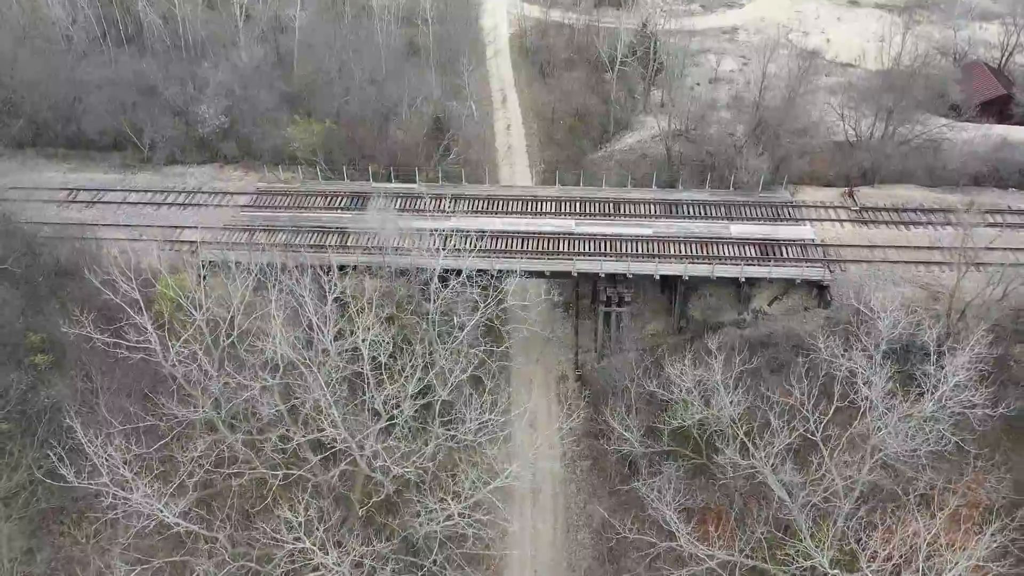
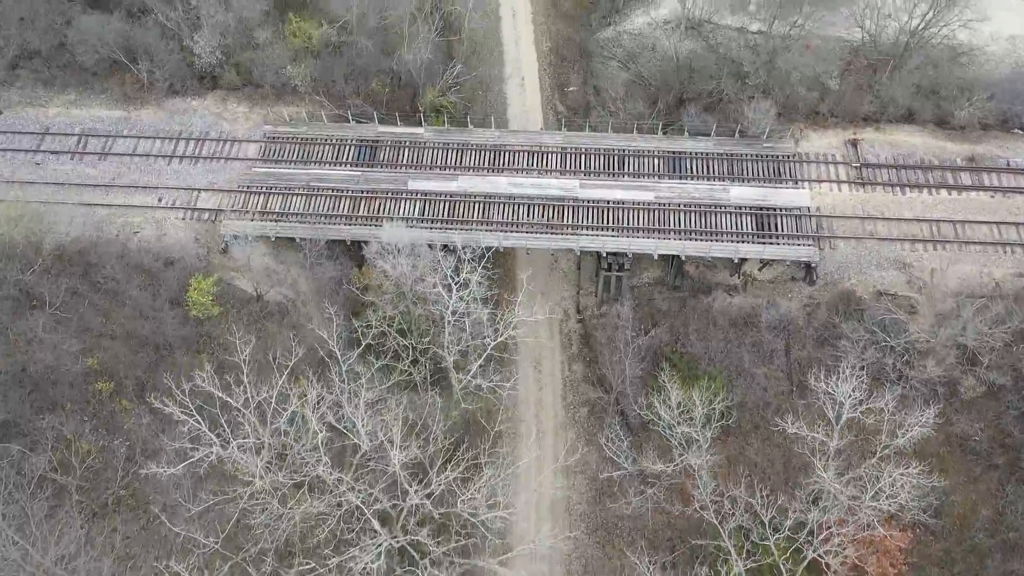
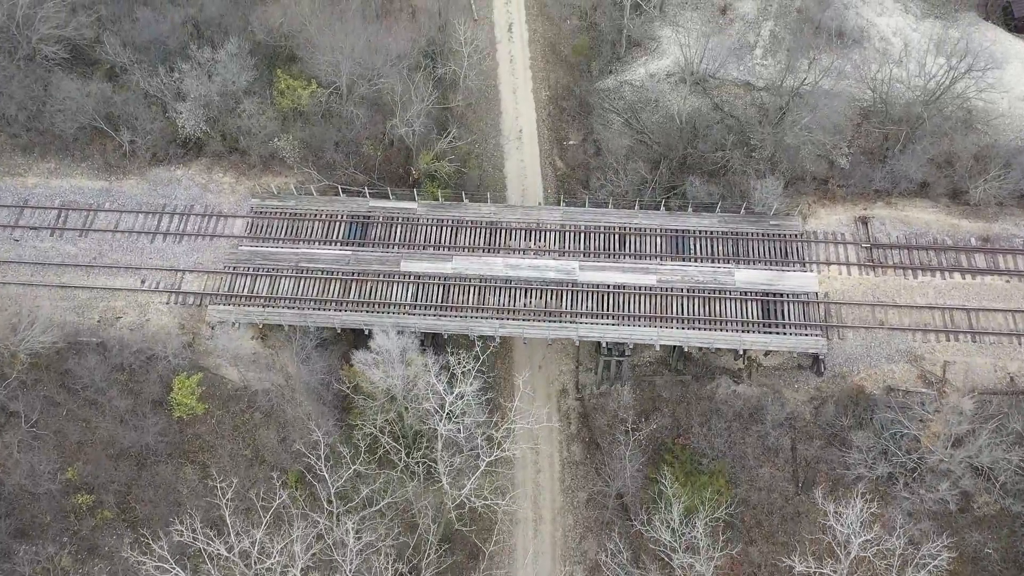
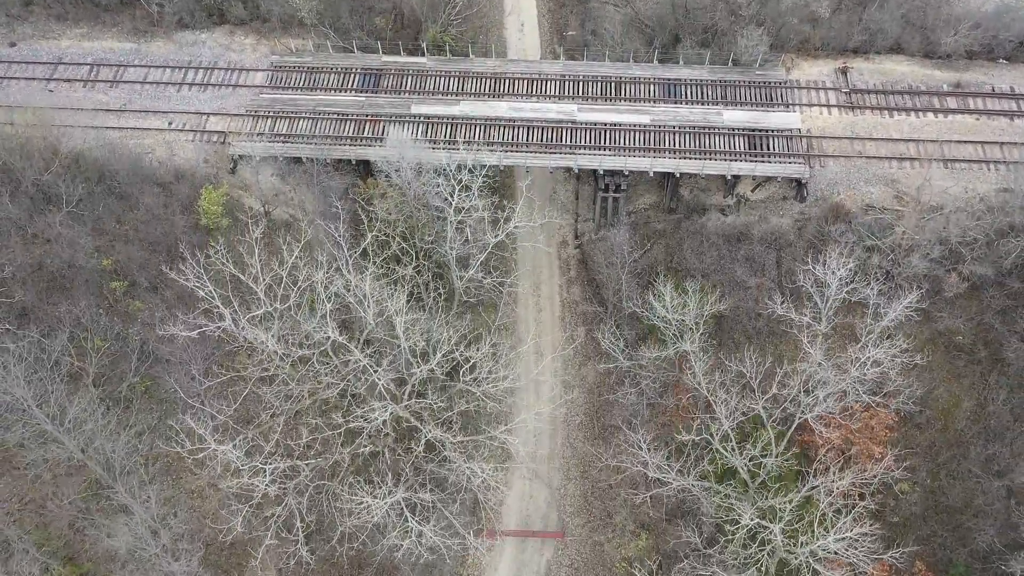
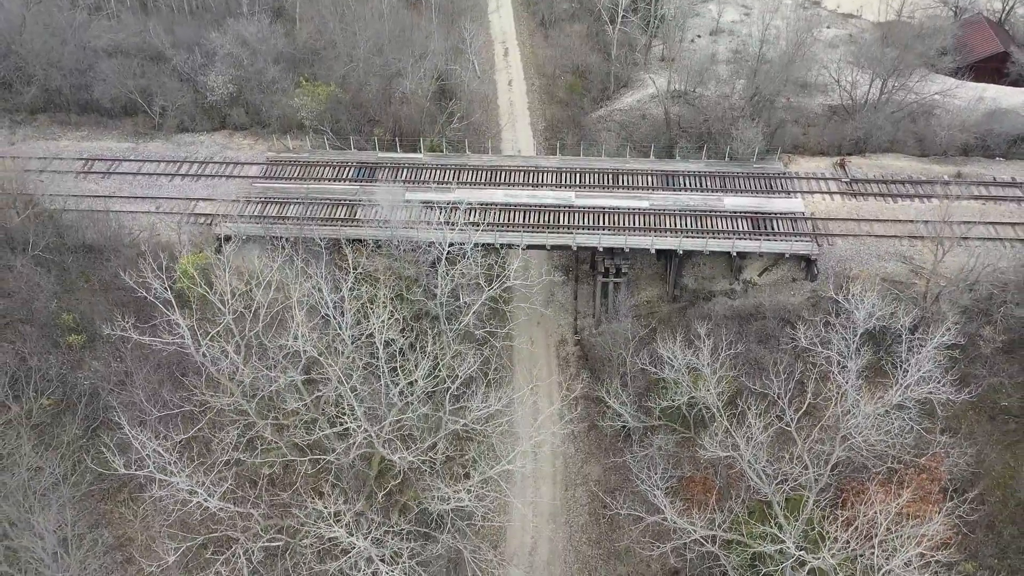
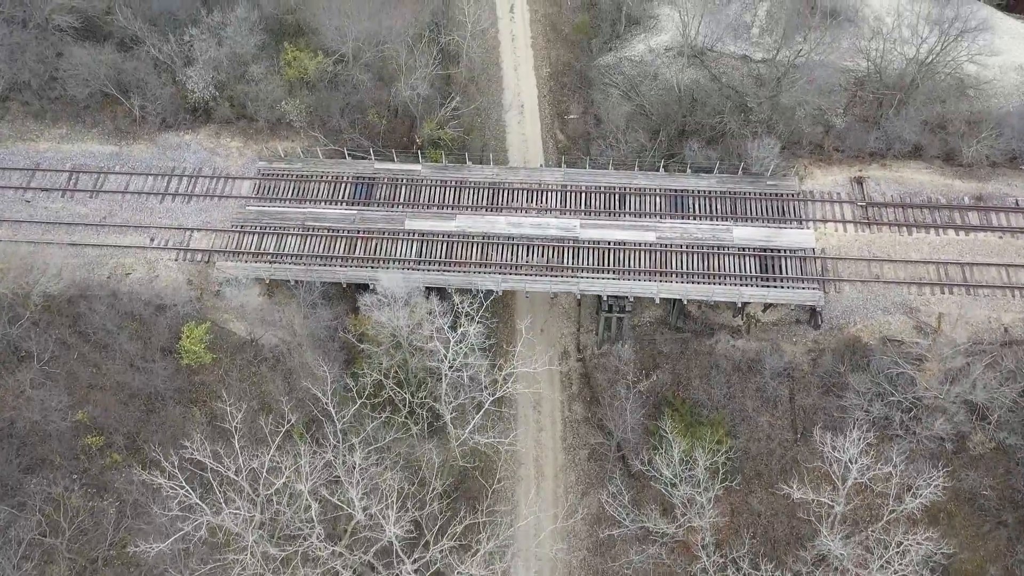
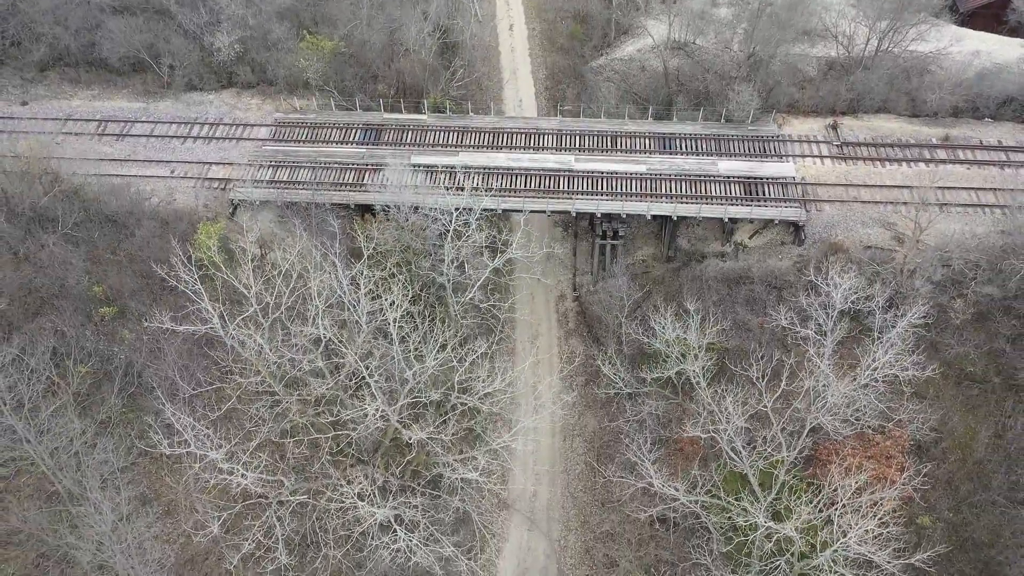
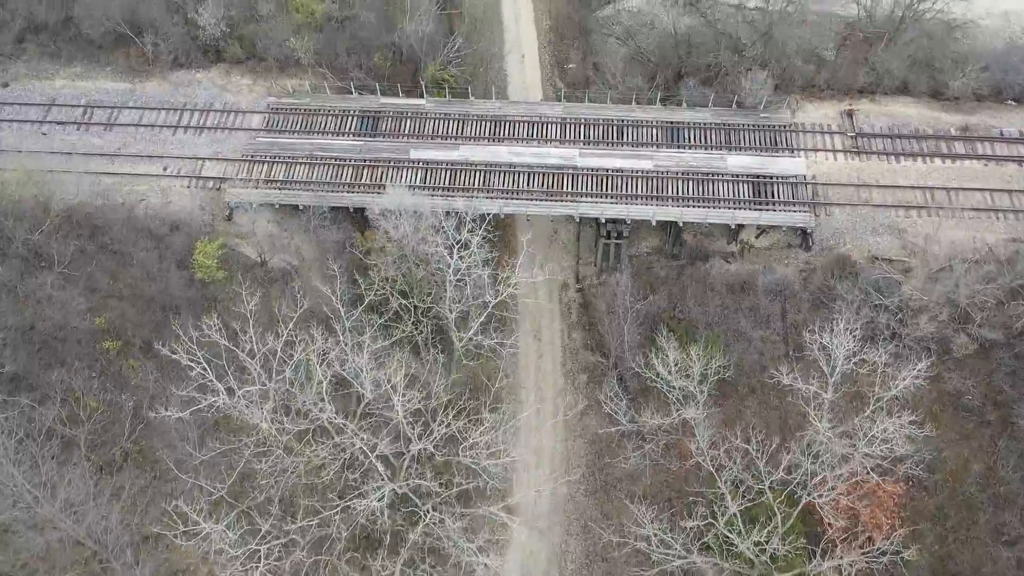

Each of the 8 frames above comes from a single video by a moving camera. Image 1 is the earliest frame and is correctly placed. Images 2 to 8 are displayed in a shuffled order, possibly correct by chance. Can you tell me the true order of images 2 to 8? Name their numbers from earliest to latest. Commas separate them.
5, 7, 4, 8, 2, 6, 3
